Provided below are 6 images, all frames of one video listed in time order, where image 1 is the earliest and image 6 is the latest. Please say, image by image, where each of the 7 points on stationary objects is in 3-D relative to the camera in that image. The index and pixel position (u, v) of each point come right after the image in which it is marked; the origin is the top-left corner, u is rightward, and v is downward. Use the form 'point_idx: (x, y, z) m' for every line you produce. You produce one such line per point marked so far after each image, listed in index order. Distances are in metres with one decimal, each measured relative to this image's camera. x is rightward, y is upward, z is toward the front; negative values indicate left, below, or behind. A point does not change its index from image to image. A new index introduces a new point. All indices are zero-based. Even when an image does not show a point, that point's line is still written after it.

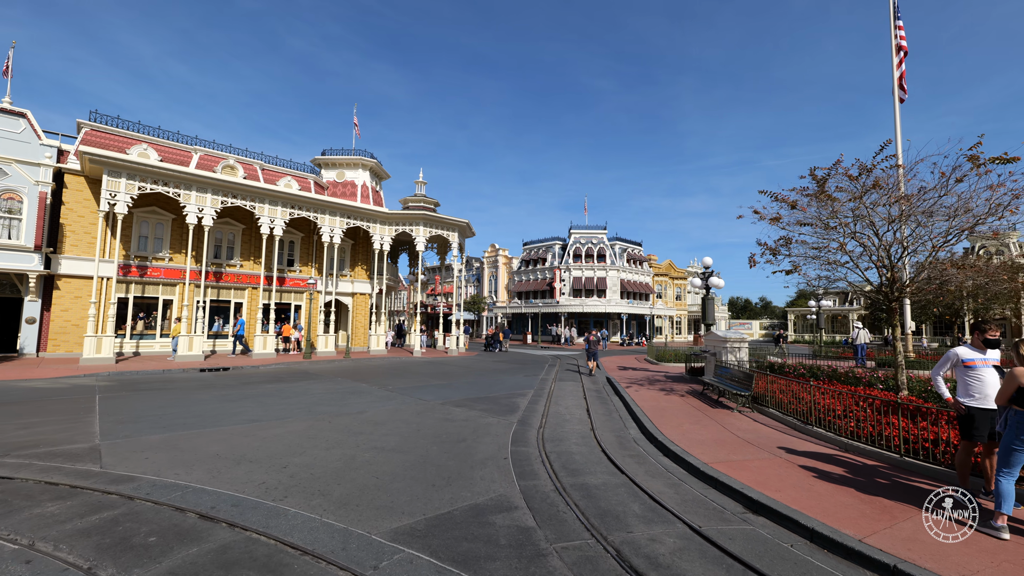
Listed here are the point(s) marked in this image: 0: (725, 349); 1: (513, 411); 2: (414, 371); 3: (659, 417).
0: (+5.7, -1.7, +11.3) m
1: (0.0, -2.6, +8.9) m
2: (-4.0, -3.4, +17.2) m
3: (+2.8, -2.5, +7.9) m
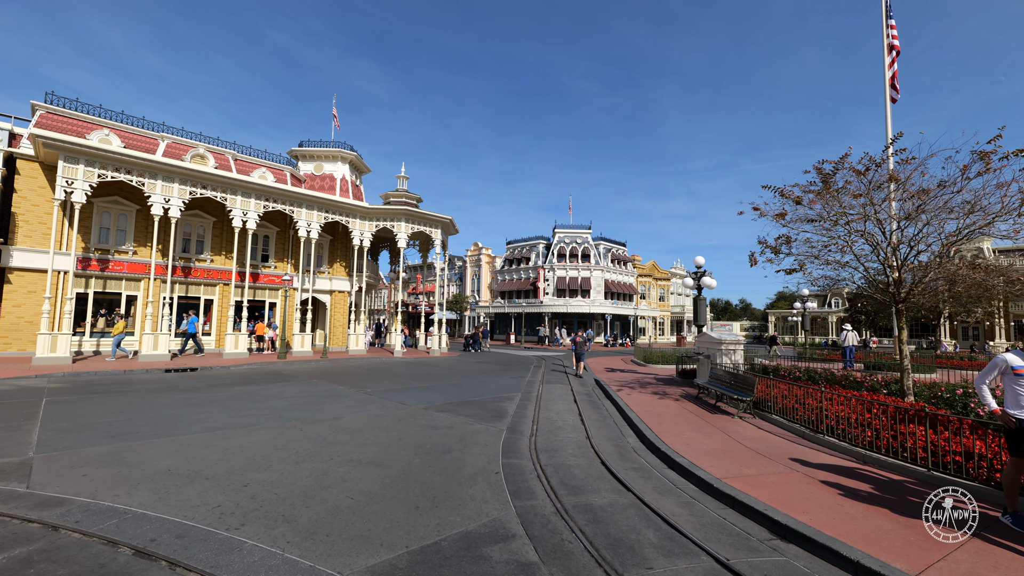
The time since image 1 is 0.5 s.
0: (+5.4, -1.7, +11.0) m
1: (-0.2, -2.5, +8.3) m
2: (-4.6, -3.3, +16.5) m
3: (+2.6, -2.4, +7.5) m
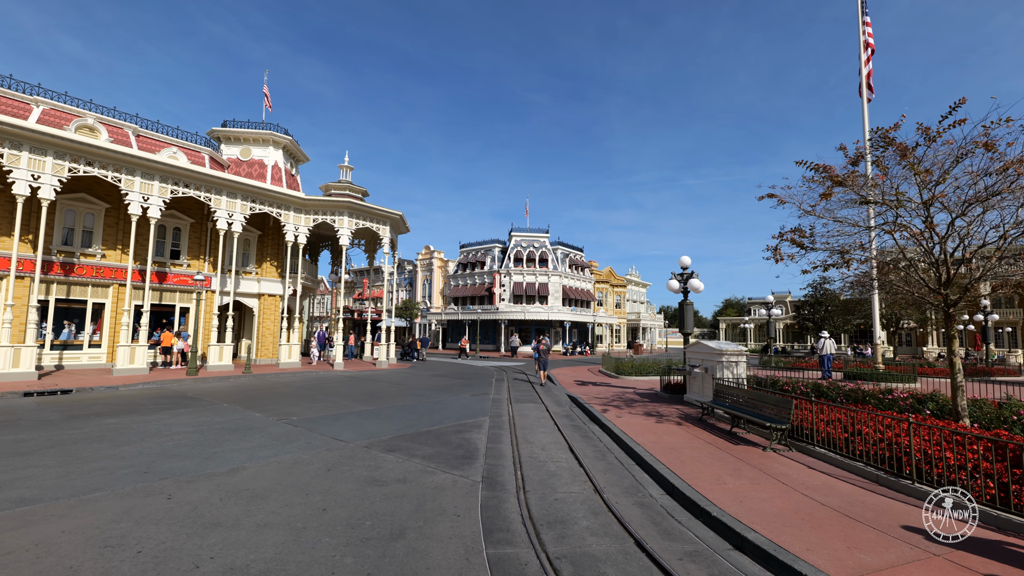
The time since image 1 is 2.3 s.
0: (+4.7, -1.8, +9.5) m
1: (-0.6, -2.5, +6.2) m
2: (-5.9, -3.4, +13.8) m
3: (+2.3, -2.4, +5.7) m
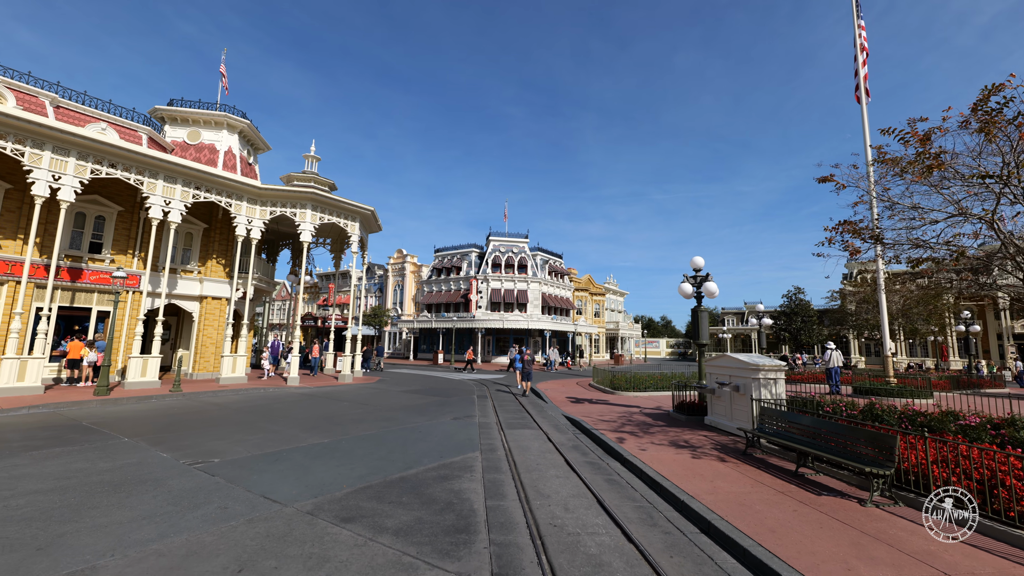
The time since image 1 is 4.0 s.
0: (+4.6, -1.8, +7.9) m
1: (-0.4, -2.4, +4.2) m
2: (-6.2, -3.4, +11.4) m
3: (+2.5, -2.4, +3.9) m
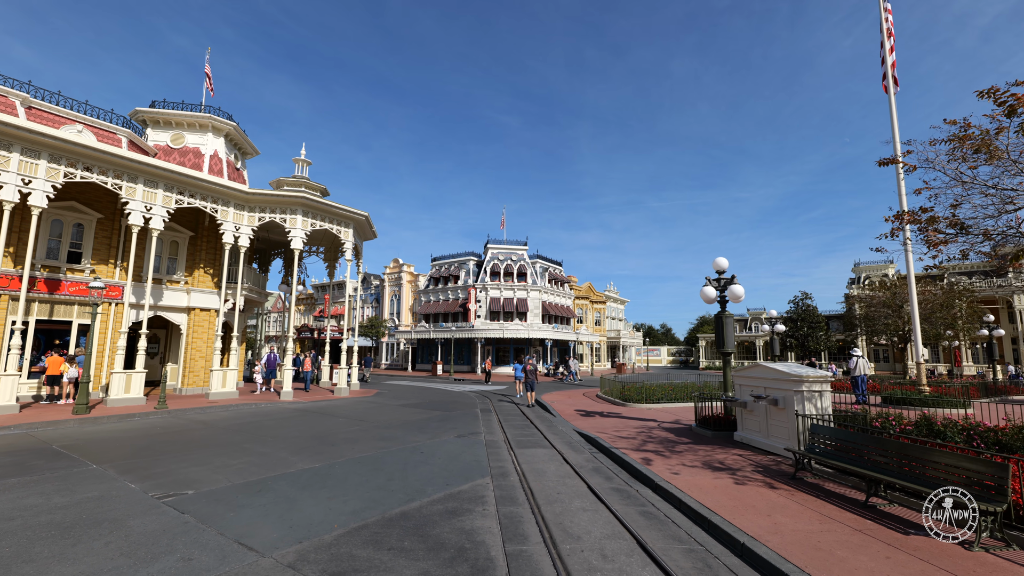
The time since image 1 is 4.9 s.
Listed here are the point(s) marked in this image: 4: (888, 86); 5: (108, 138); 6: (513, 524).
0: (+4.8, -1.8, +7.1) m
1: (-0.2, -2.4, +3.3) m
2: (-6.0, -3.6, +10.5) m
3: (+2.7, -2.3, +3.1) m
4: (+12.6, +6.7, +14.1) m
5: (-15.1, +5.6, +15.8) m
6: (0.0, -2.6, +4.8) m
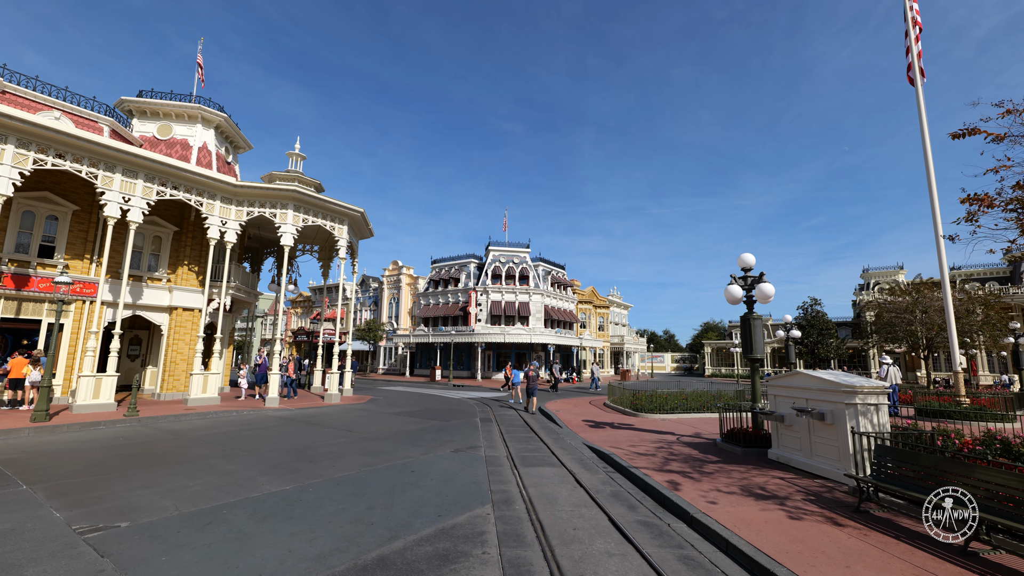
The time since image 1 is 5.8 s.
0: (+4.9, -1.8, +6.1) m
1: (-0.1, -2.3, +2.3) m
2: (-6.0, -3.5, +9.5) m
3: (+2.8, -2.2, +2.1) m
4: (+12.7, +6.6, +13.1) m
5: (-15.0, +5.7, +14.8) m
6: (0.0, -2.5, +3.7) m
